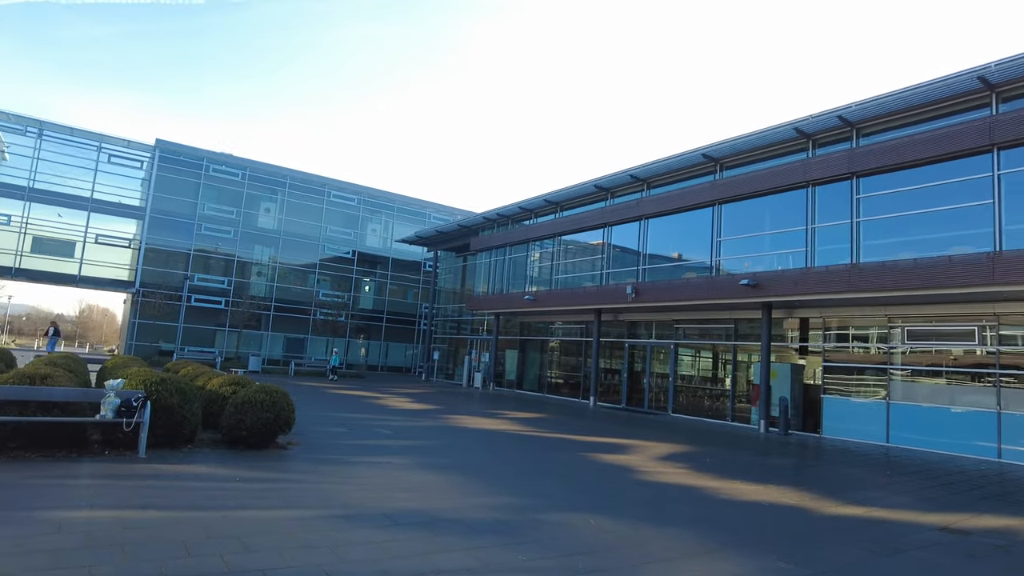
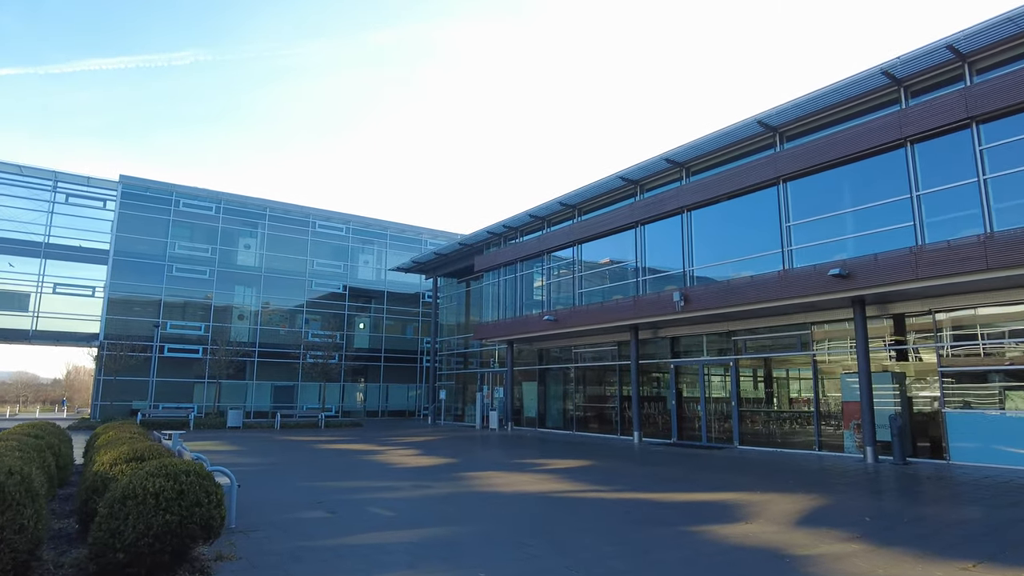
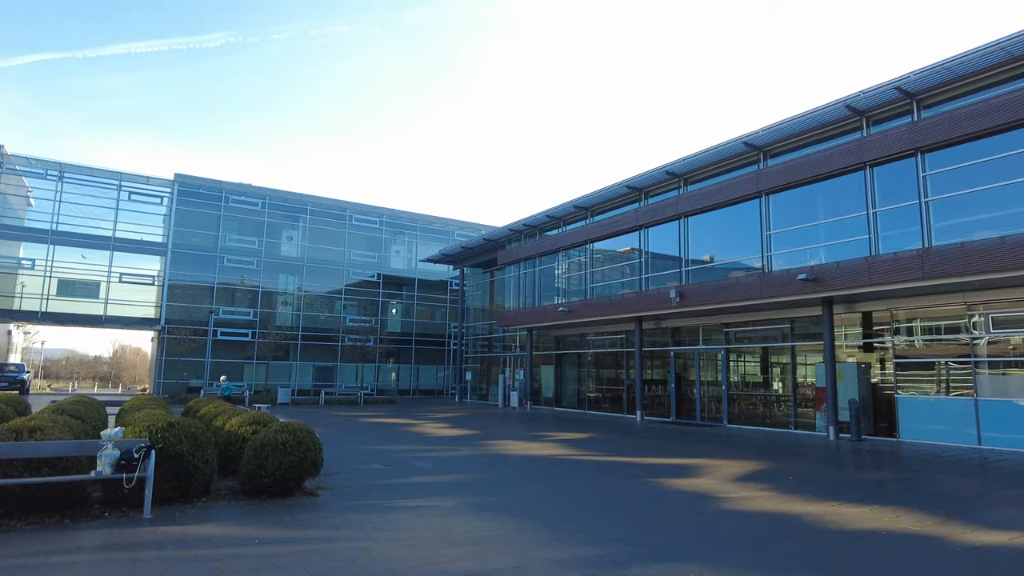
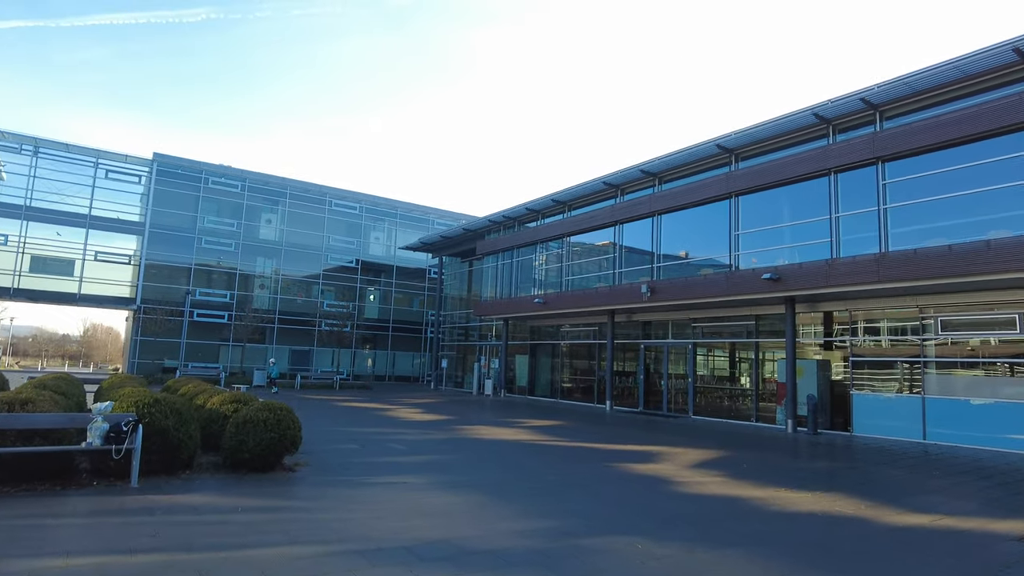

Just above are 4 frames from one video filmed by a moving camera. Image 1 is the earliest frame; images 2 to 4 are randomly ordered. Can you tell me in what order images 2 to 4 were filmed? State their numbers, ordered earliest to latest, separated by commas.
4, 3, 2
